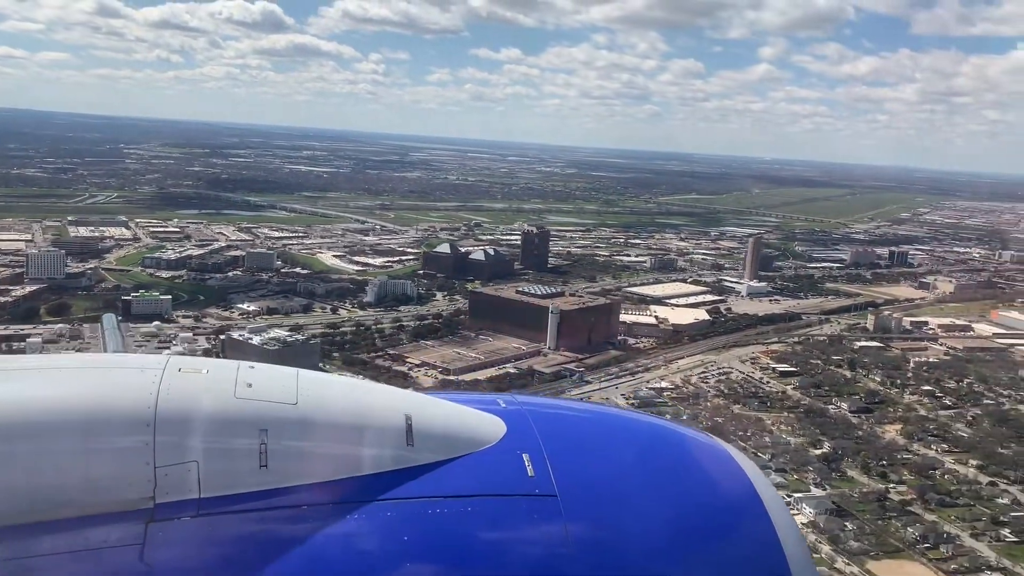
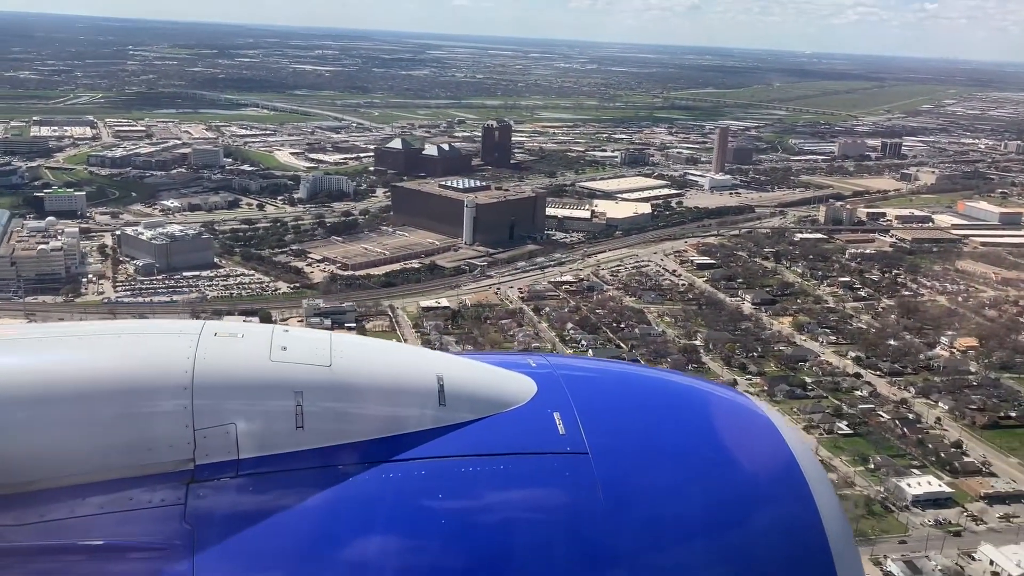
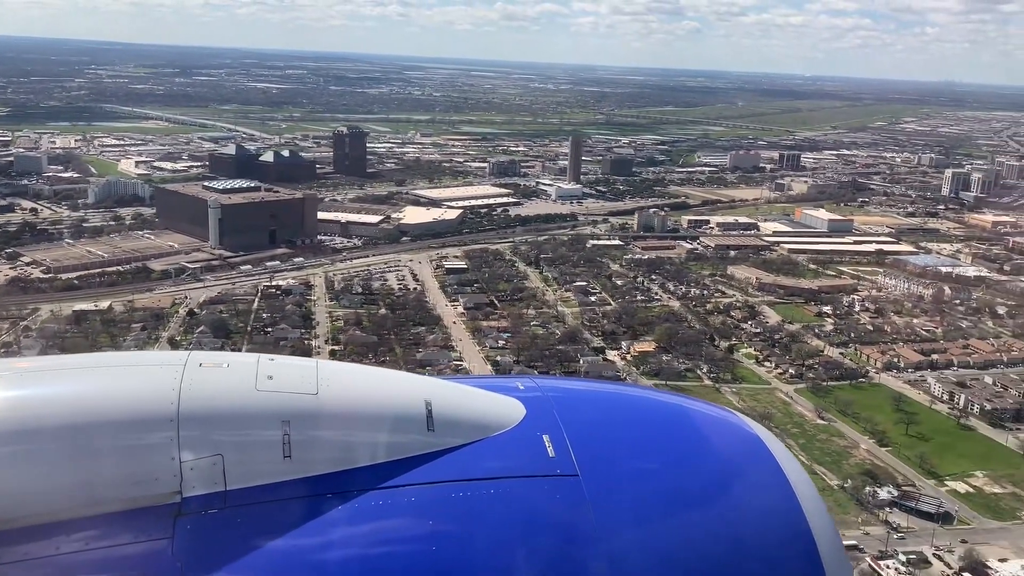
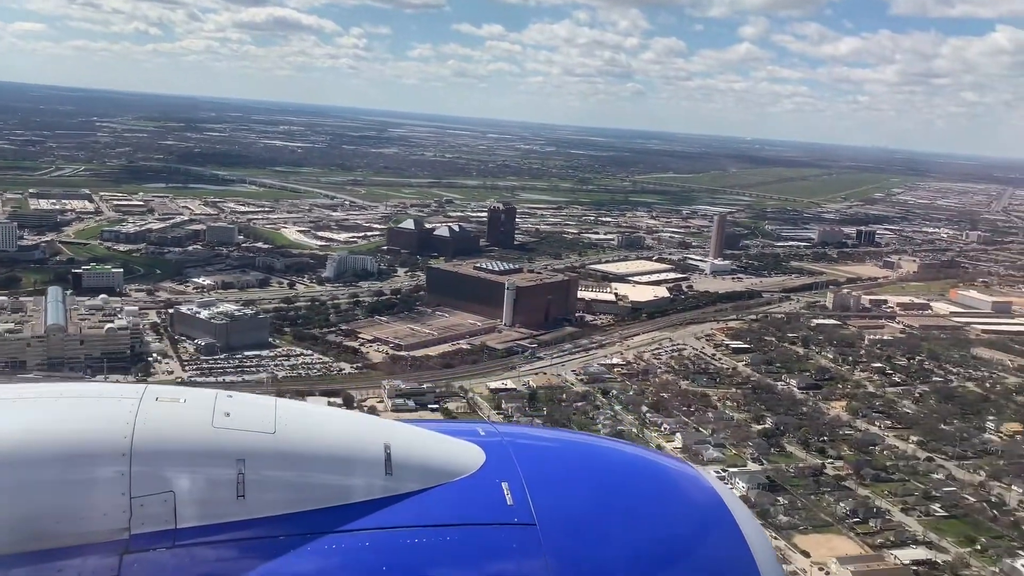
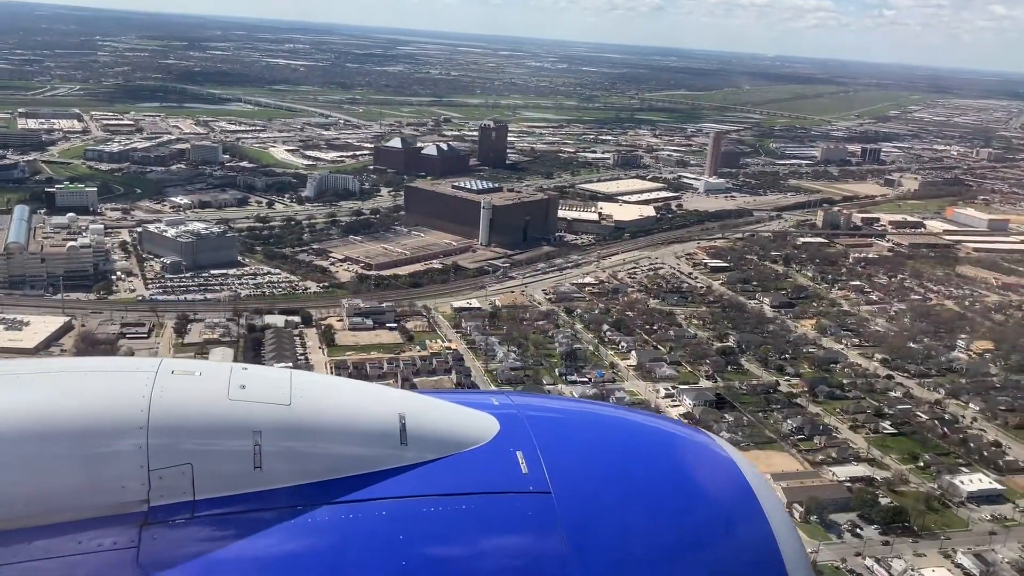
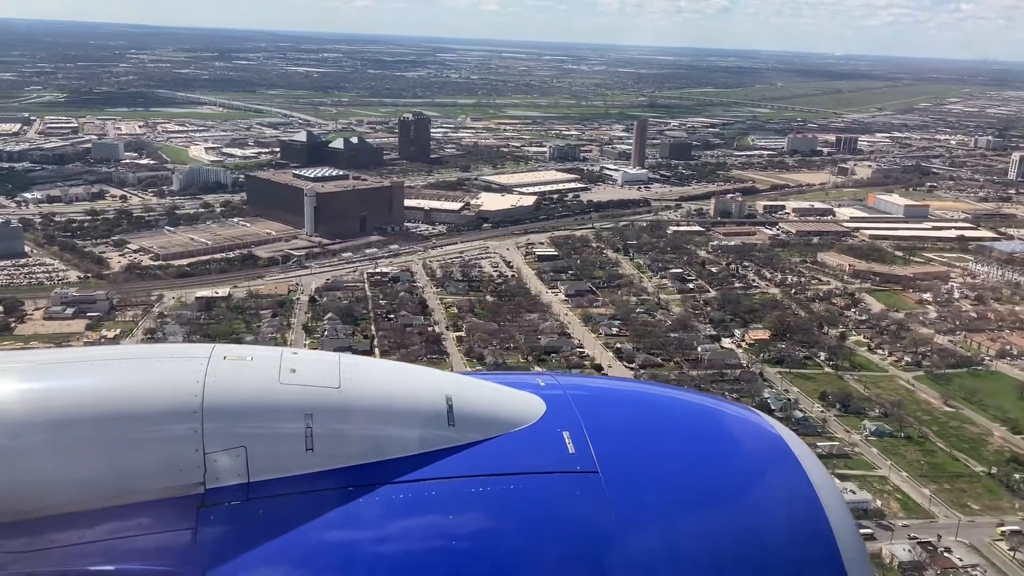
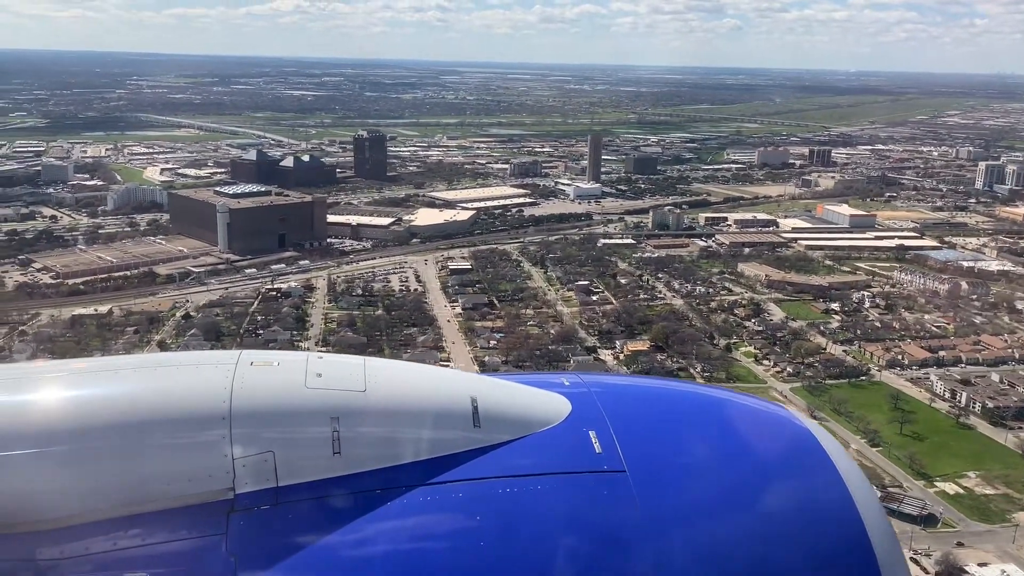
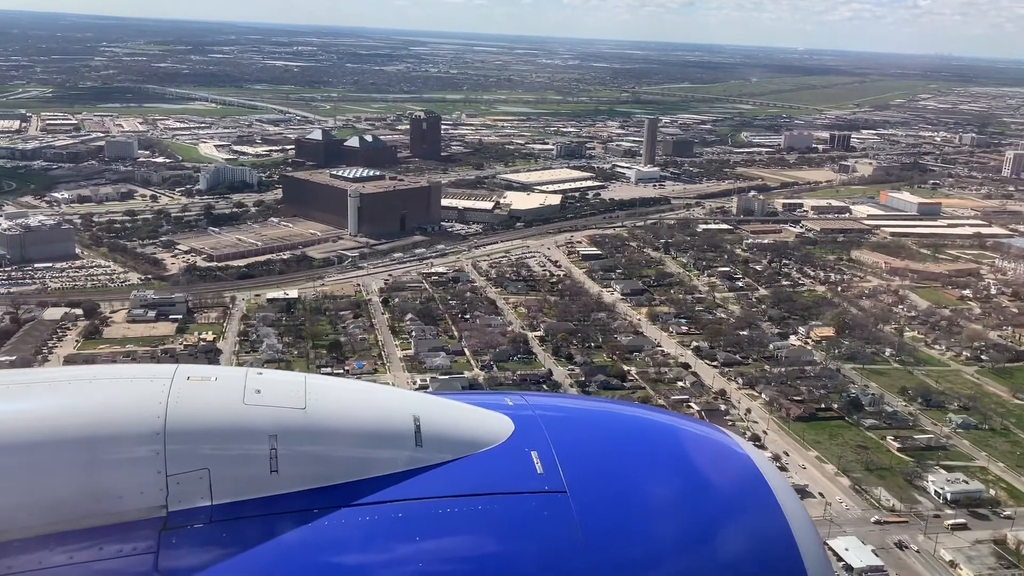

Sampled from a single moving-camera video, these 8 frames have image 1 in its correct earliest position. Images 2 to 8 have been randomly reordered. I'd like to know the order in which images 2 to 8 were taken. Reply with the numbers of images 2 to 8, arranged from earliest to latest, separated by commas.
4, 5, 2, 8, 6, 3, 7
